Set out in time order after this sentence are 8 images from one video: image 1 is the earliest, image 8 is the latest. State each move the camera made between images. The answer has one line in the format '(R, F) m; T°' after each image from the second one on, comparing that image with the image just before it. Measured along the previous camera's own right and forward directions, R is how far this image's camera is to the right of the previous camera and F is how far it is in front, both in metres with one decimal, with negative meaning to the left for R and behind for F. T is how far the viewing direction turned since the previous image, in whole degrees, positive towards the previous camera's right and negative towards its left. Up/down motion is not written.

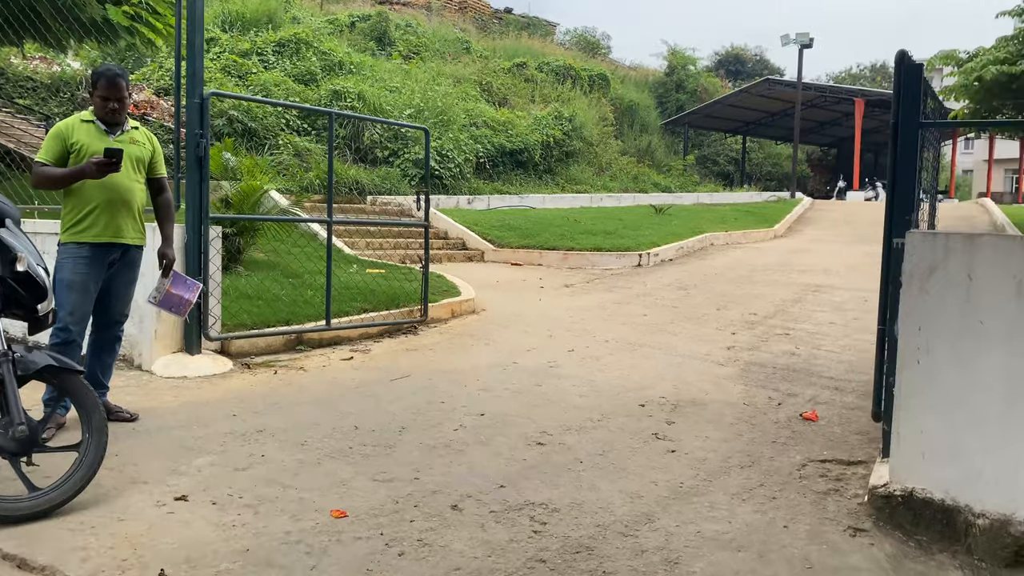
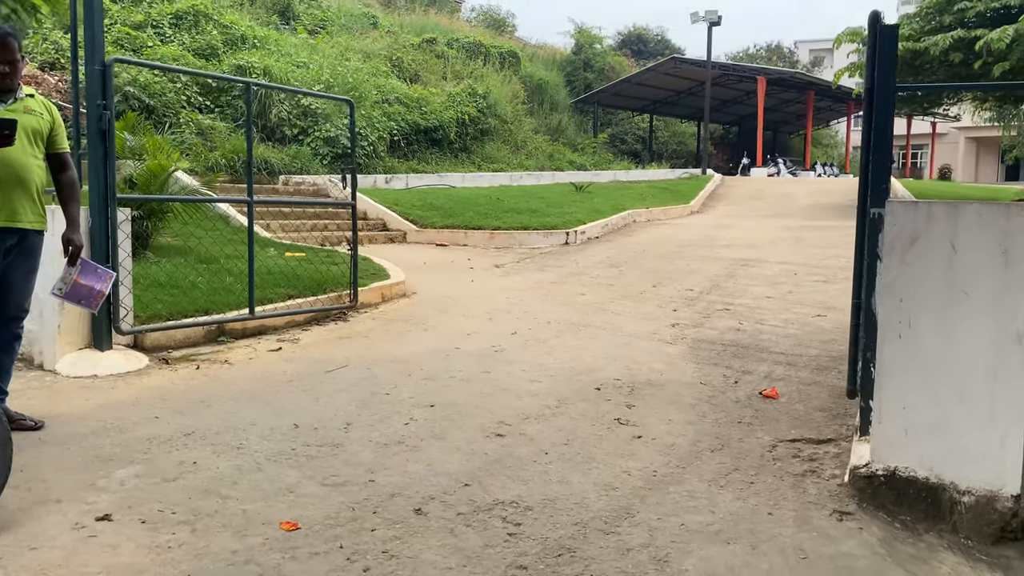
(-0.2, +0.3) m; +6°
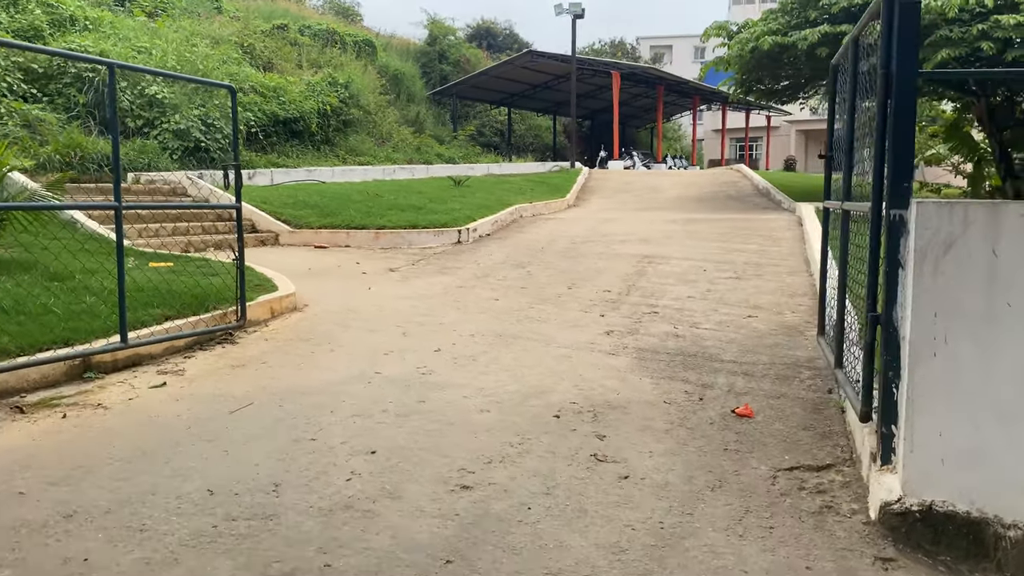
(-0.5, +0.7) m; +10°
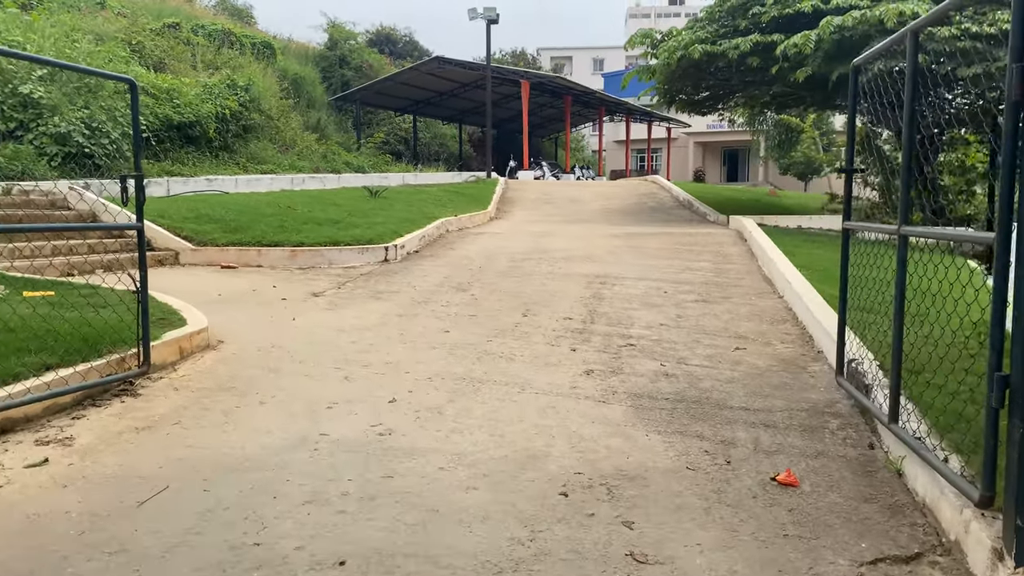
(-0.4, +0.9) m; +7°
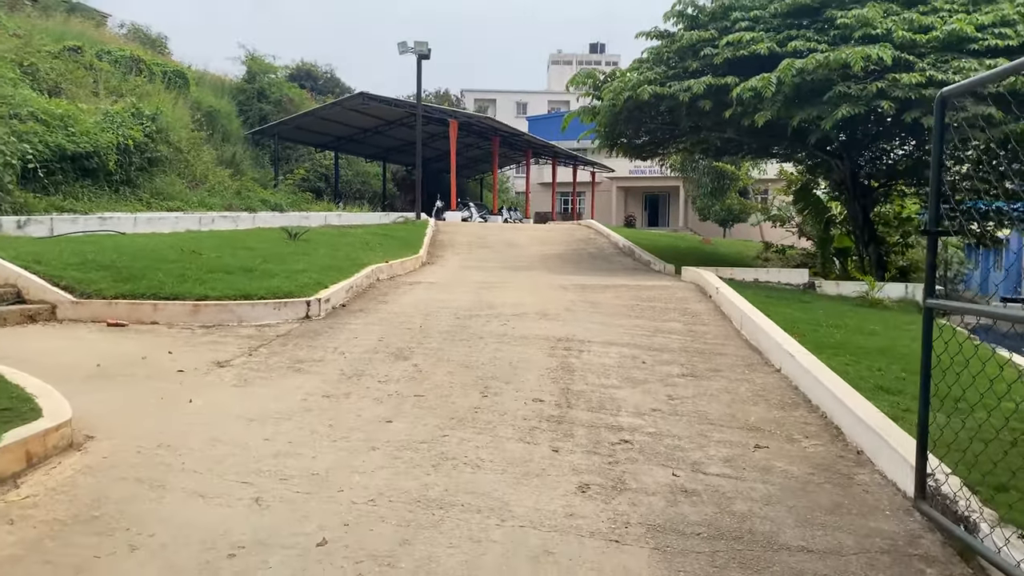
(-0.3, +1.3) m; +5°
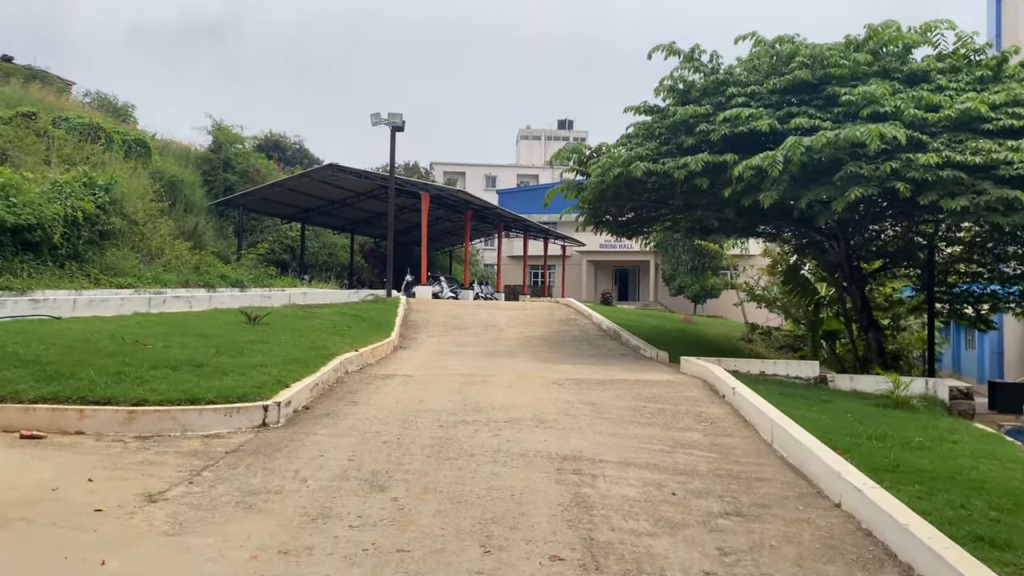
(-0.2, +1.1) m; +2°
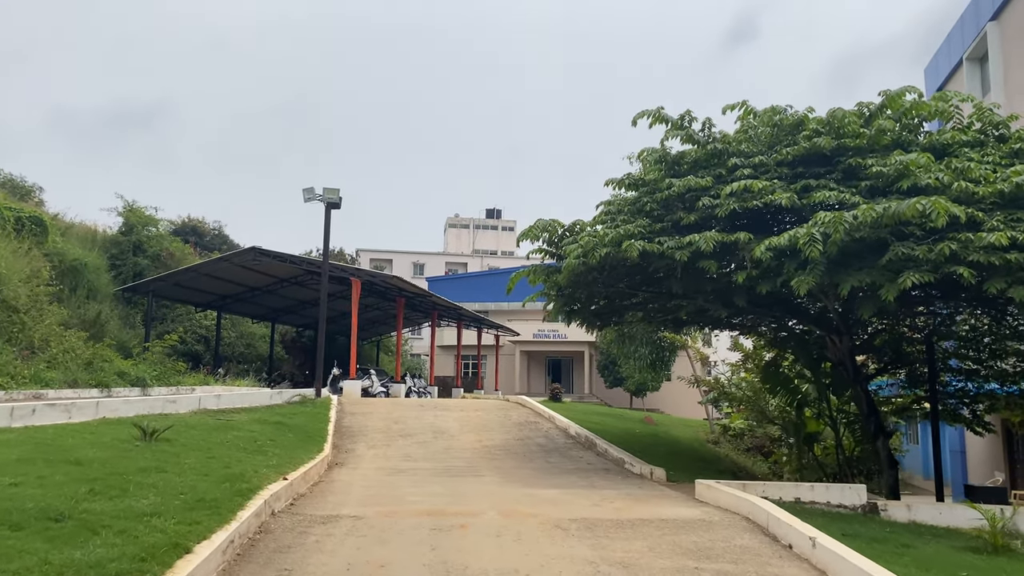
(-0.6, +2.4) m; +5°
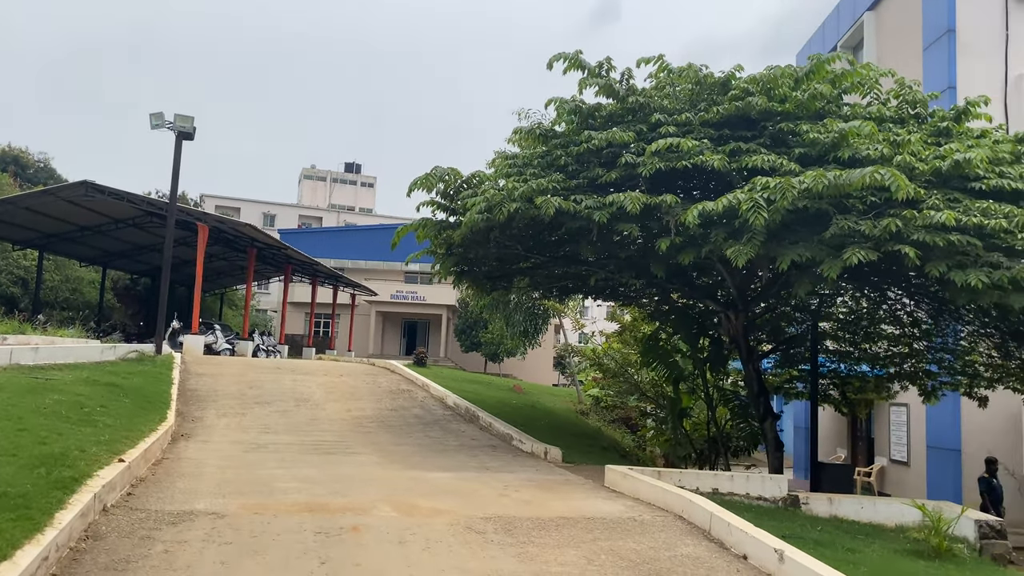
(-0.5, +1.4) m; +10°
